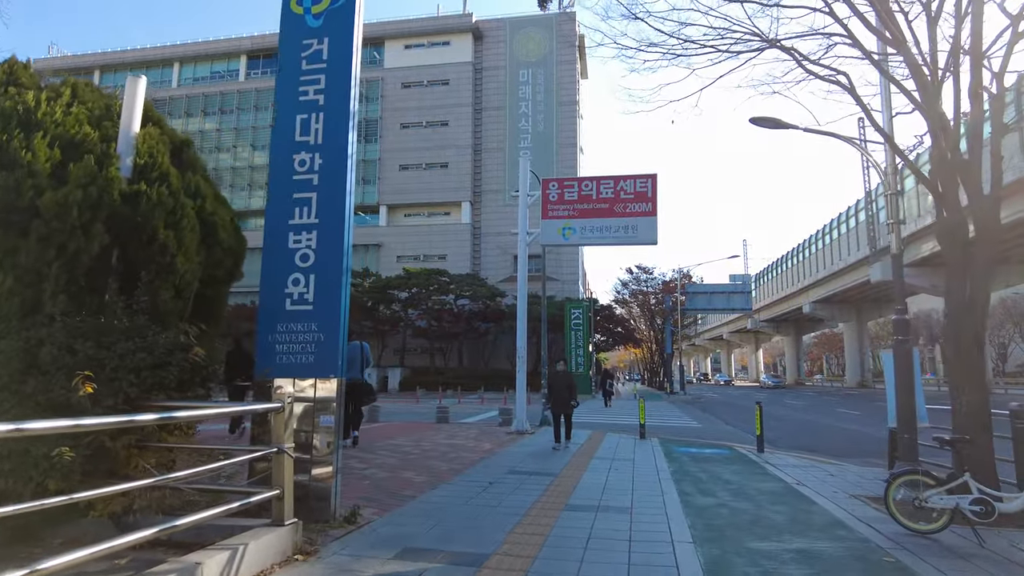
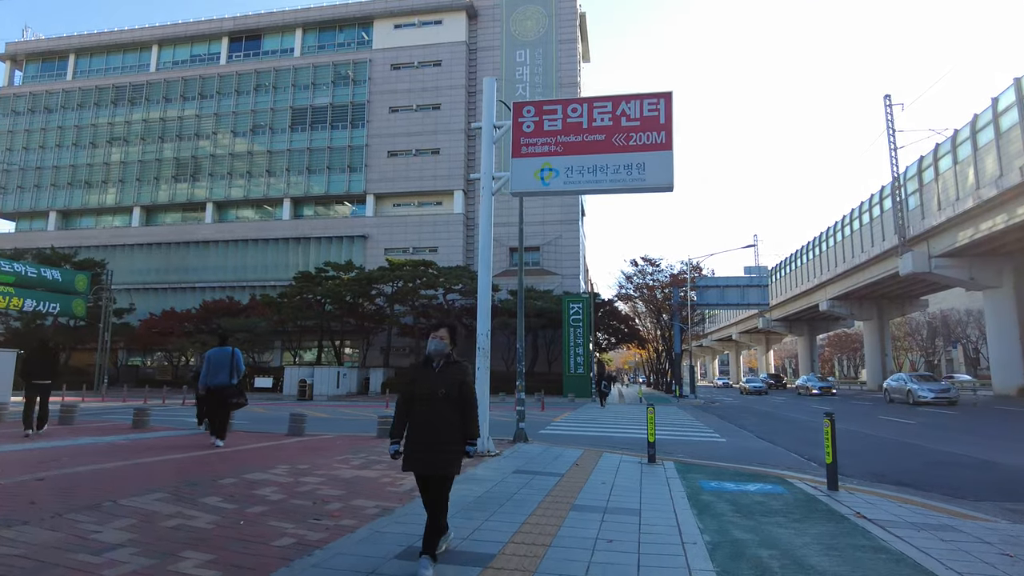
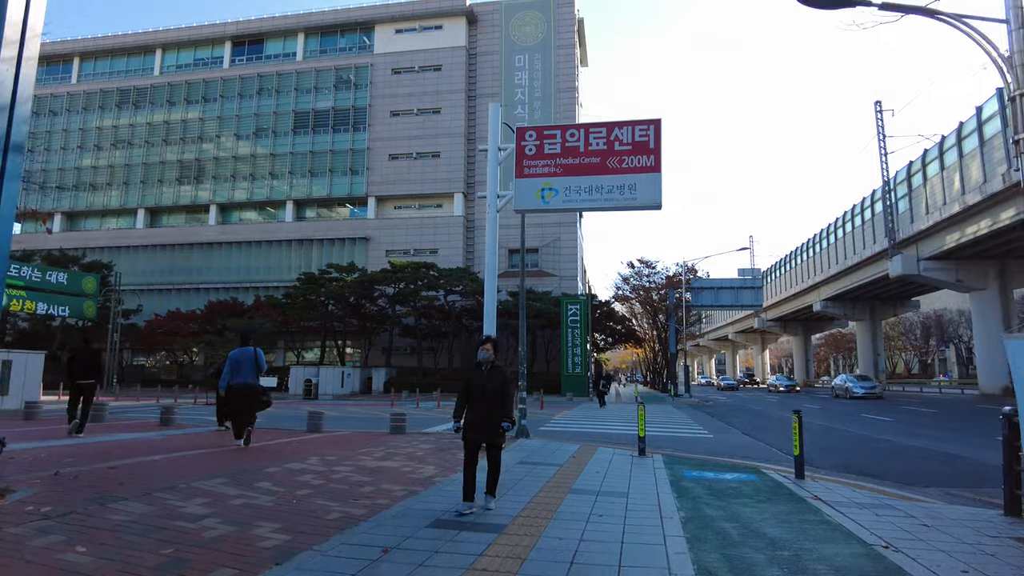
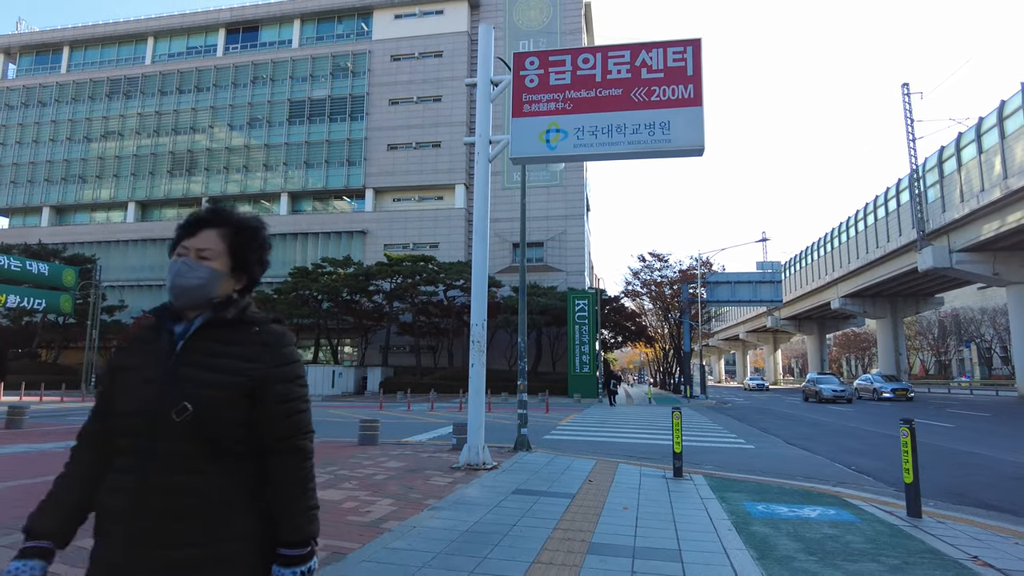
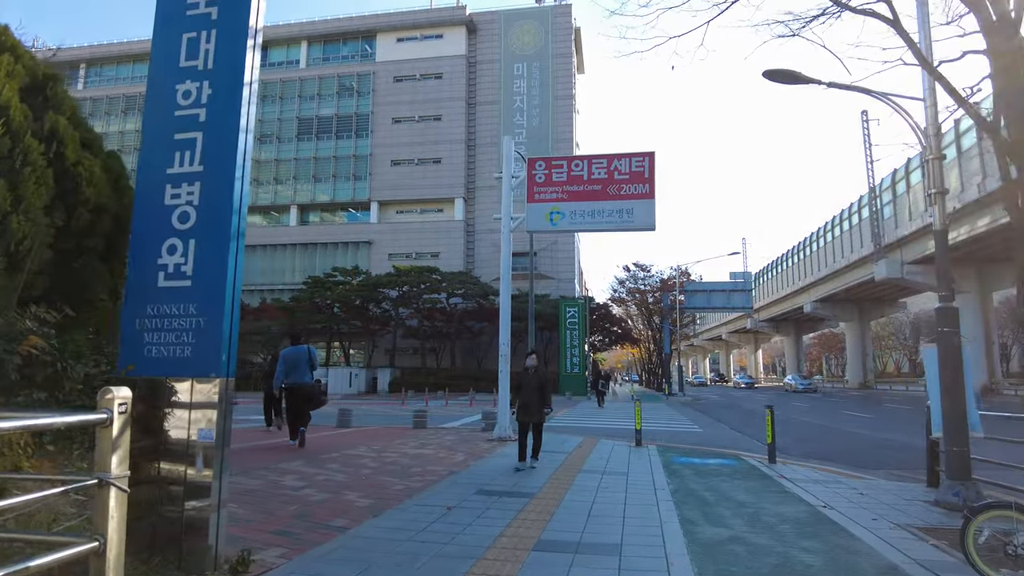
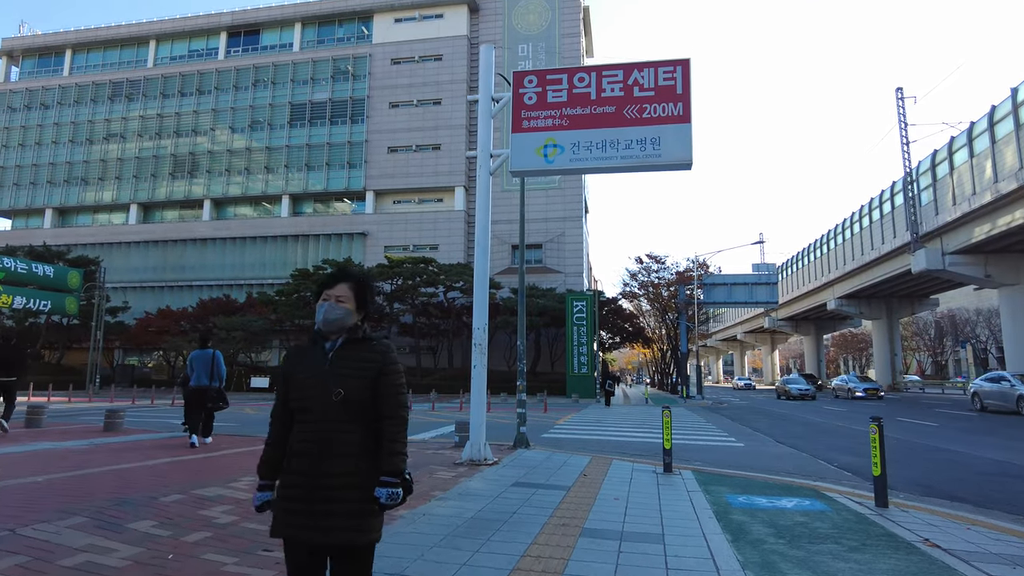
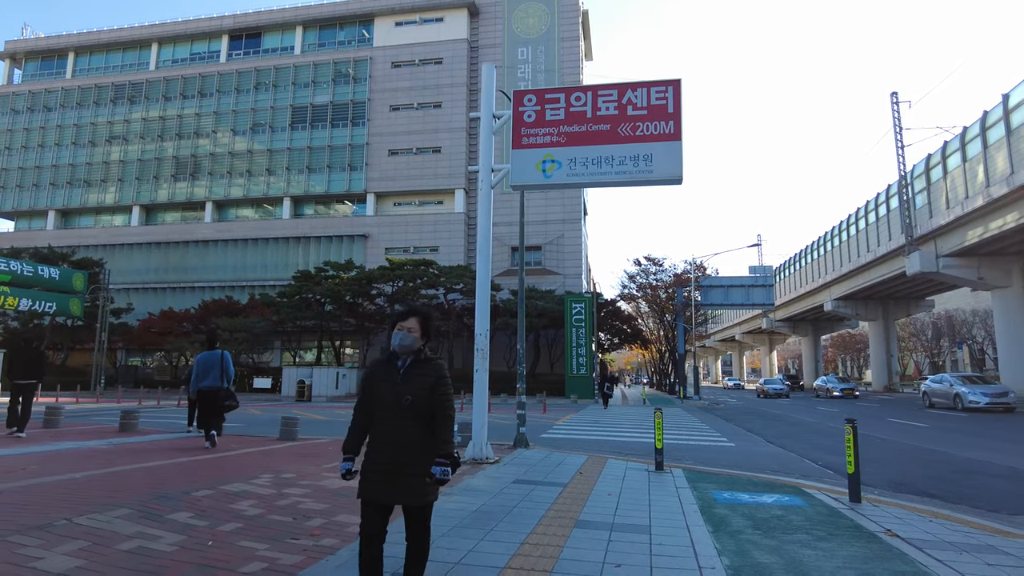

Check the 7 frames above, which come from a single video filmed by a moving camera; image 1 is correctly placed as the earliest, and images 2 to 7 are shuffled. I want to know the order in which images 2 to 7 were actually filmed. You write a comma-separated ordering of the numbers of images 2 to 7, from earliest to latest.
5, 3, 2, 7, 6, 4
